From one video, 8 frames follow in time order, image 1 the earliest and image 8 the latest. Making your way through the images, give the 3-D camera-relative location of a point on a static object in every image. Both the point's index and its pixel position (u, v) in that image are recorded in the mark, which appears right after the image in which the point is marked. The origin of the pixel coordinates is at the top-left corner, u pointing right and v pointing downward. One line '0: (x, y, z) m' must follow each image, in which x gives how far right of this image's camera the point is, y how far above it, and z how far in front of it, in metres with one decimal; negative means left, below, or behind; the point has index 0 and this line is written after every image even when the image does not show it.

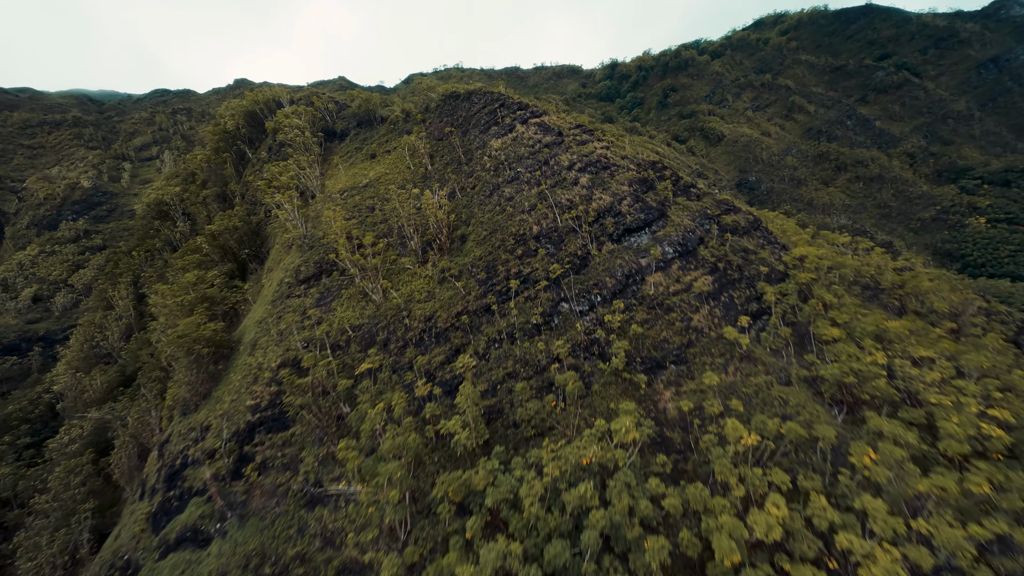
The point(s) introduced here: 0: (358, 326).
0: (-8.6, -2.1, +19.4) m
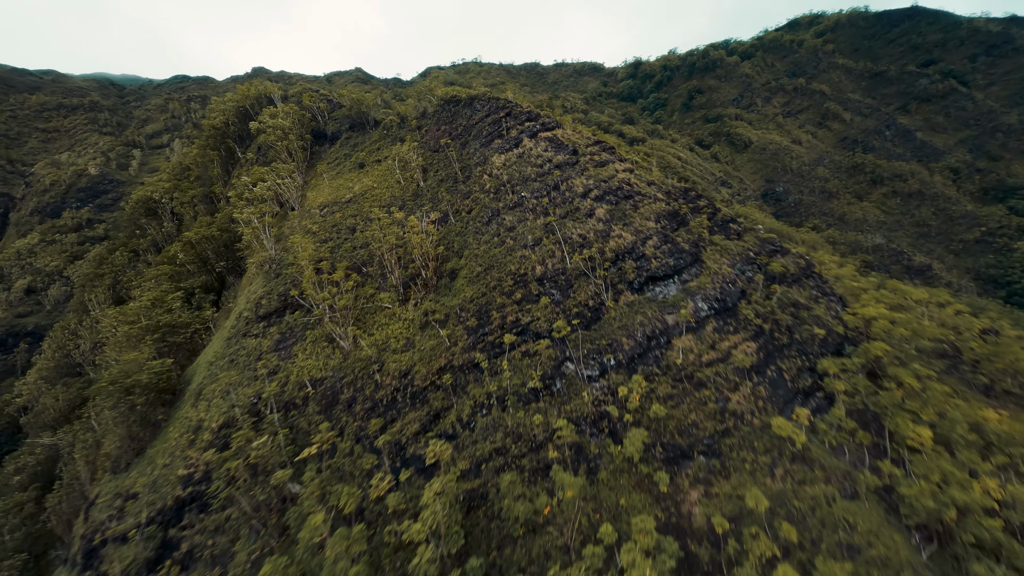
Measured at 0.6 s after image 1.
0: (-9.0, -4.3, +16.2) m
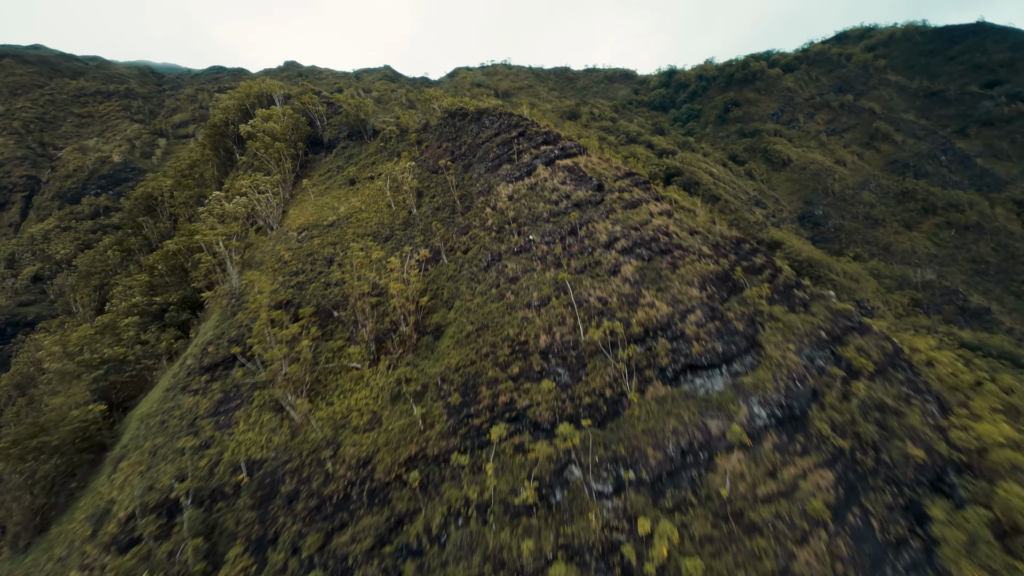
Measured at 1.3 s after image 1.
0: (-9.4, -6.4, +12.9) m
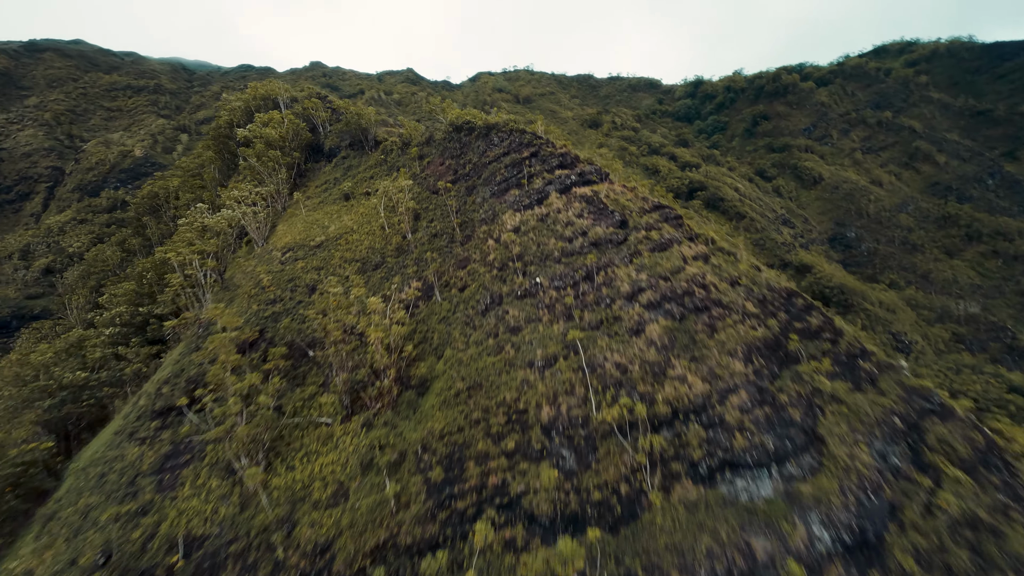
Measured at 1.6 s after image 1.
0: (-9.8, -7.8, +10.8) m
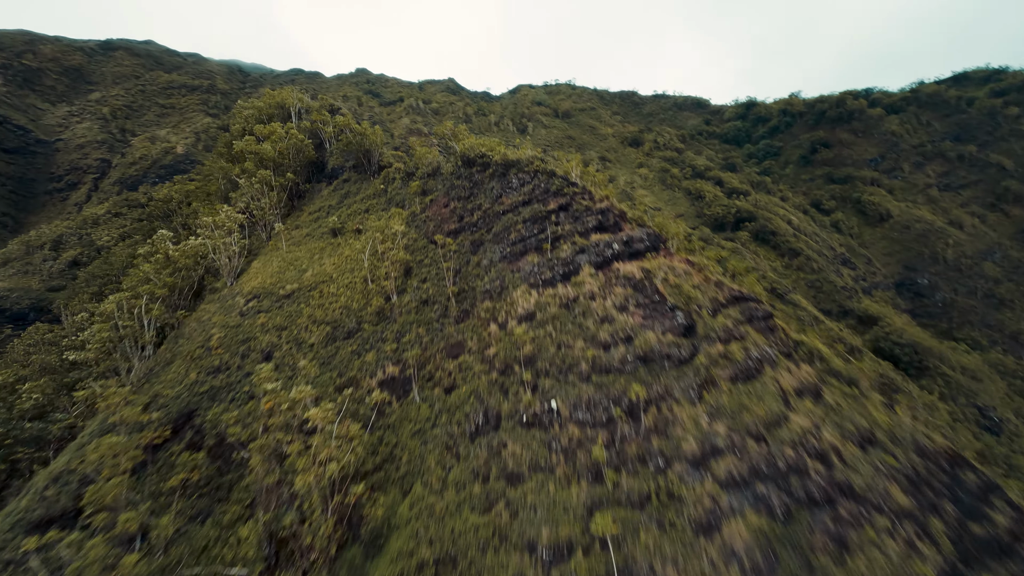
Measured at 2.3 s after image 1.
0: (-10.4, -10.0, +7.3) m
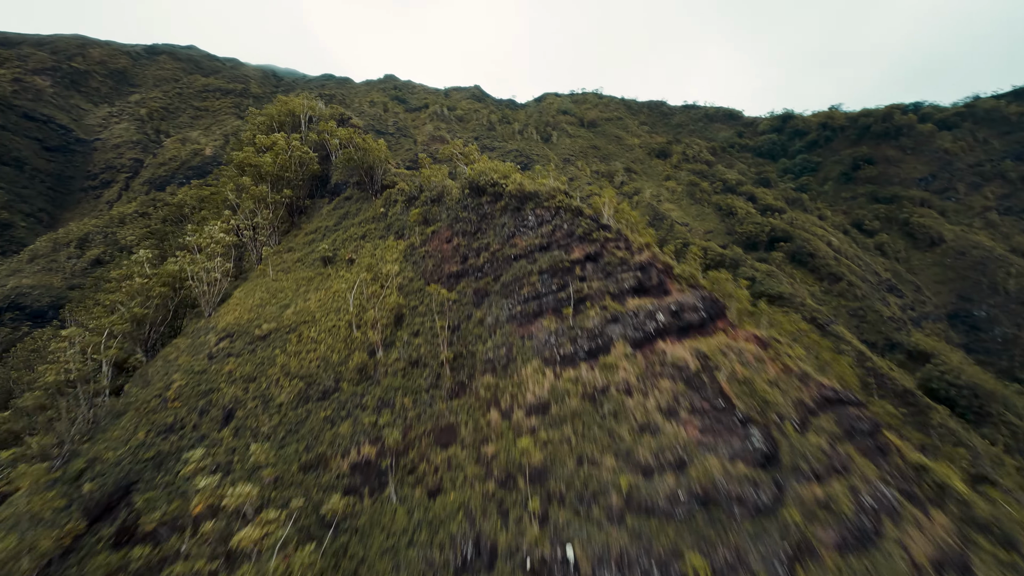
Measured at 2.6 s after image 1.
0: (-10.8, -11.2, +5.3) m
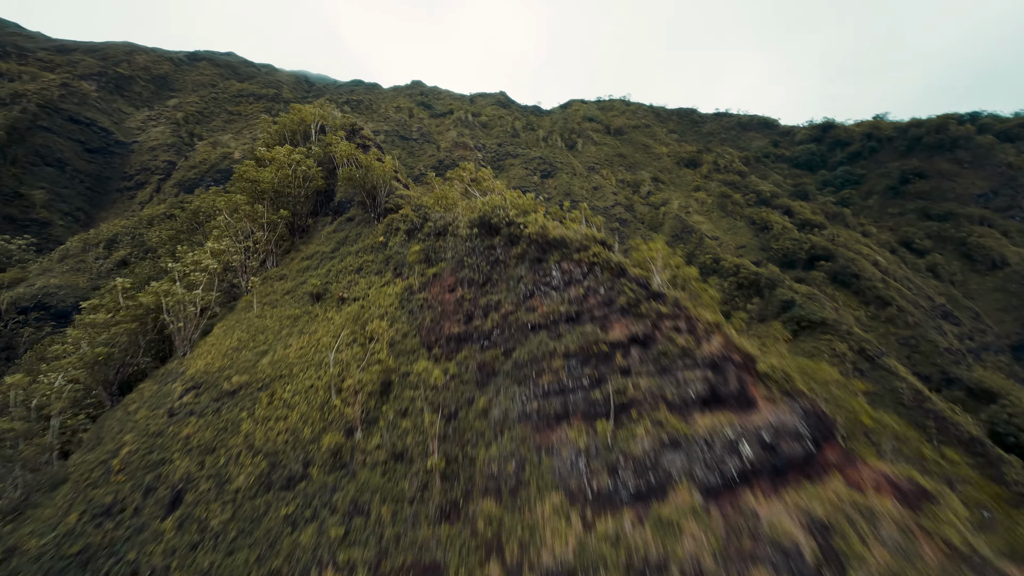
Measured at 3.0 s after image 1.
0: (-11.1, -12.4, +3.5) m
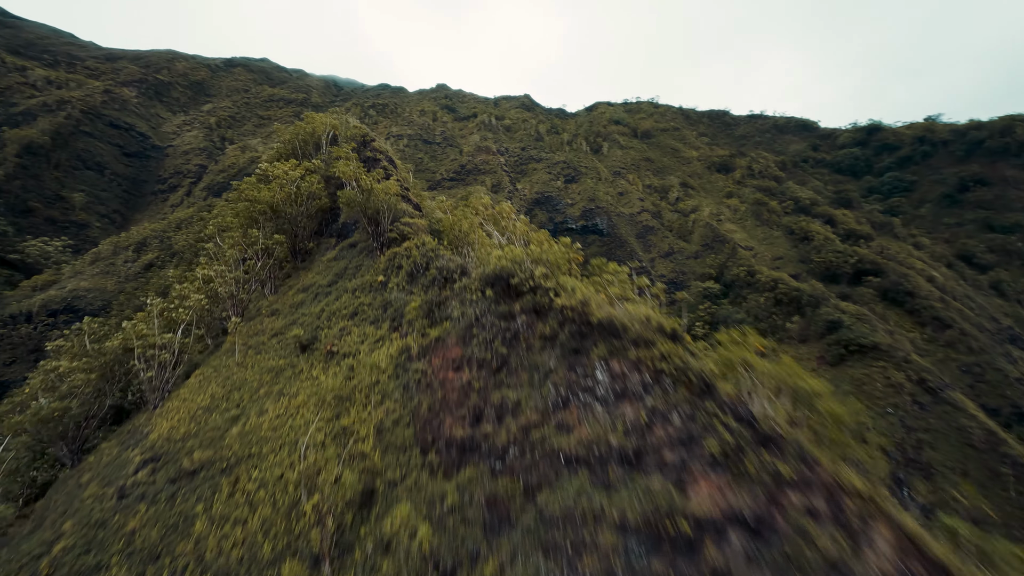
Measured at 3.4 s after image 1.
0: (-11.2, -13.7, +1.8) m
